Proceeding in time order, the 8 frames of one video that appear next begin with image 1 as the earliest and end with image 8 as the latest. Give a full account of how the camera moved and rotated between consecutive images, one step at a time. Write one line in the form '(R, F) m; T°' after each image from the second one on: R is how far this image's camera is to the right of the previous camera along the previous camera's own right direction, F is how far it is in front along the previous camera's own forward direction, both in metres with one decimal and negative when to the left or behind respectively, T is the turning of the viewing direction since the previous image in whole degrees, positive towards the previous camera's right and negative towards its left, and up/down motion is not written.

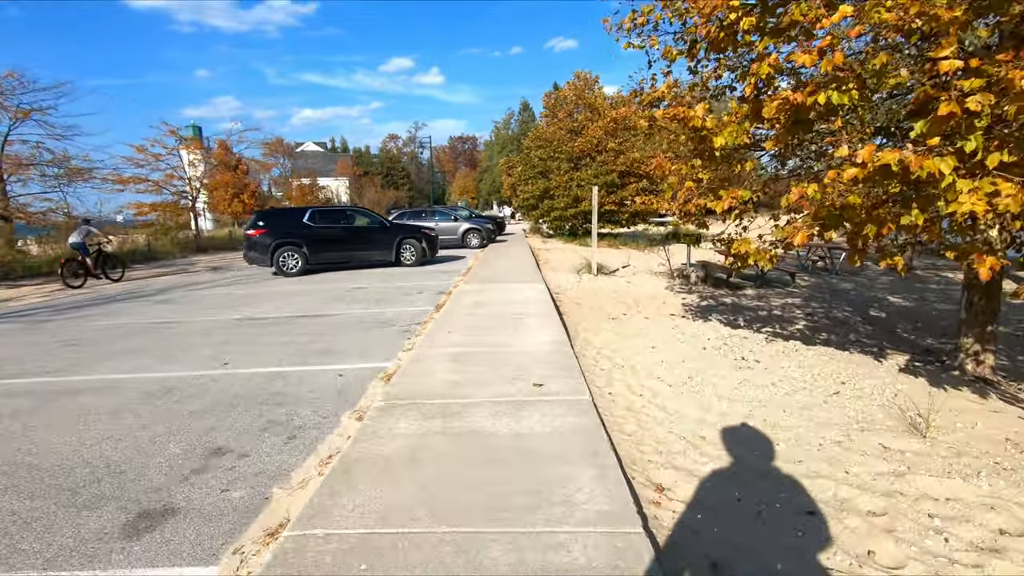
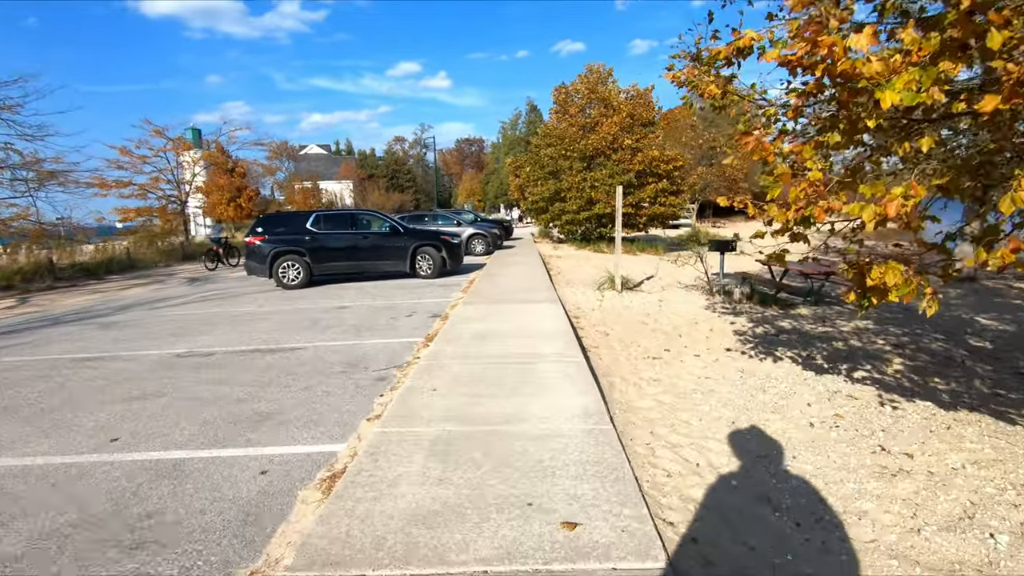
(0.0, +1.8) m; -1°
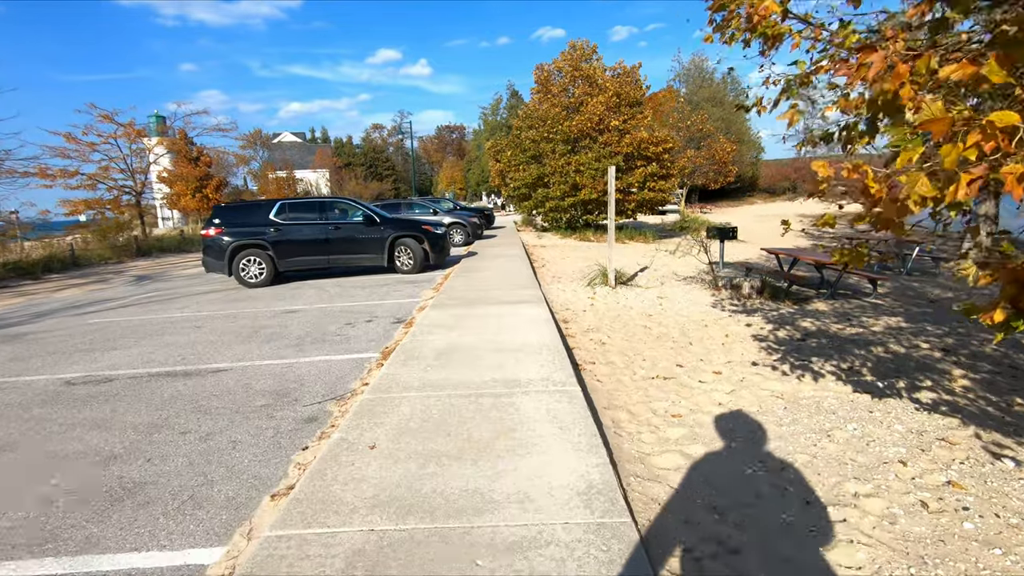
(+0.1, +1.3) m; +2°
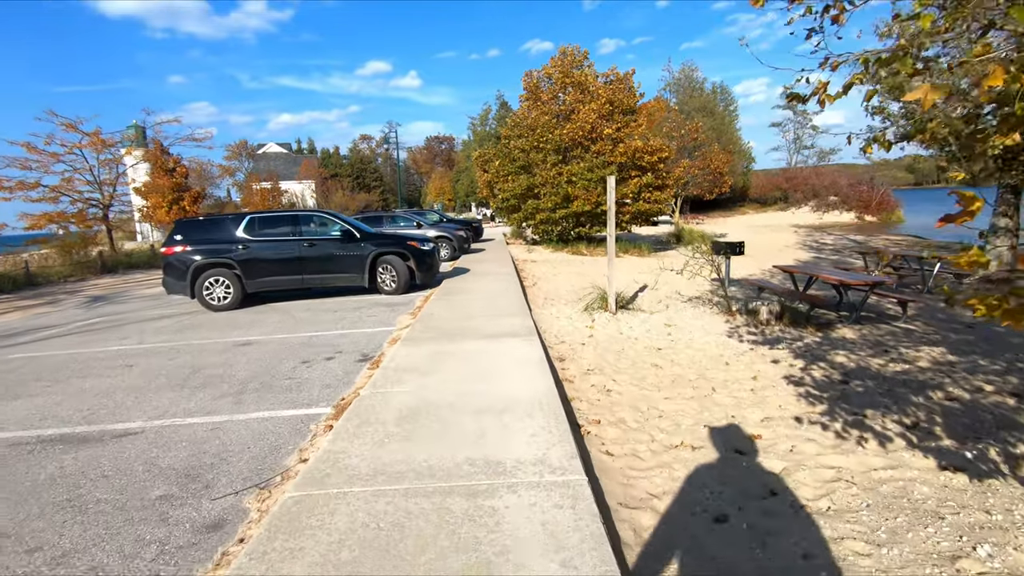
(+0.1, +1.1) m; +1°
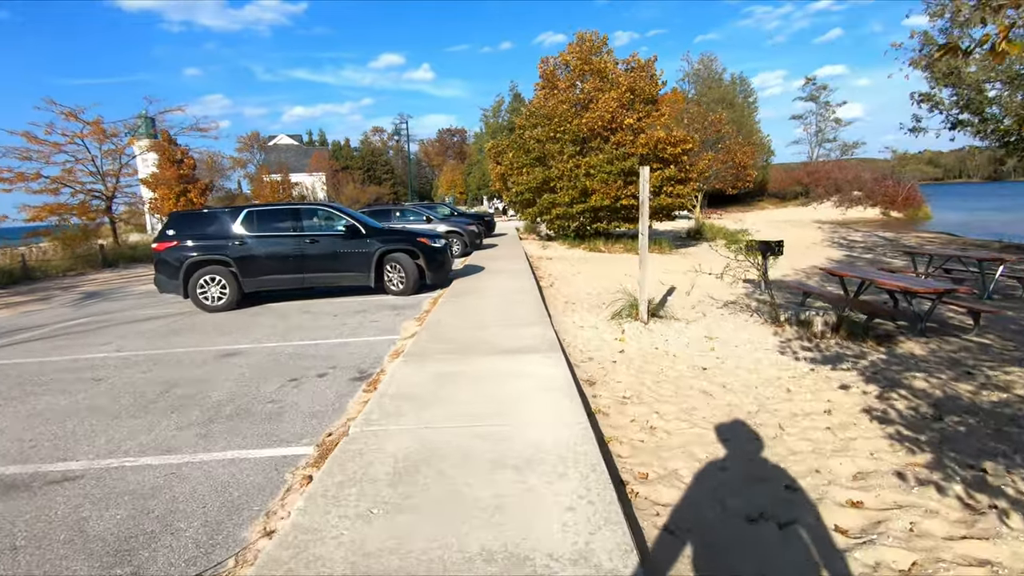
(-0.1, +0.9) m; -1°
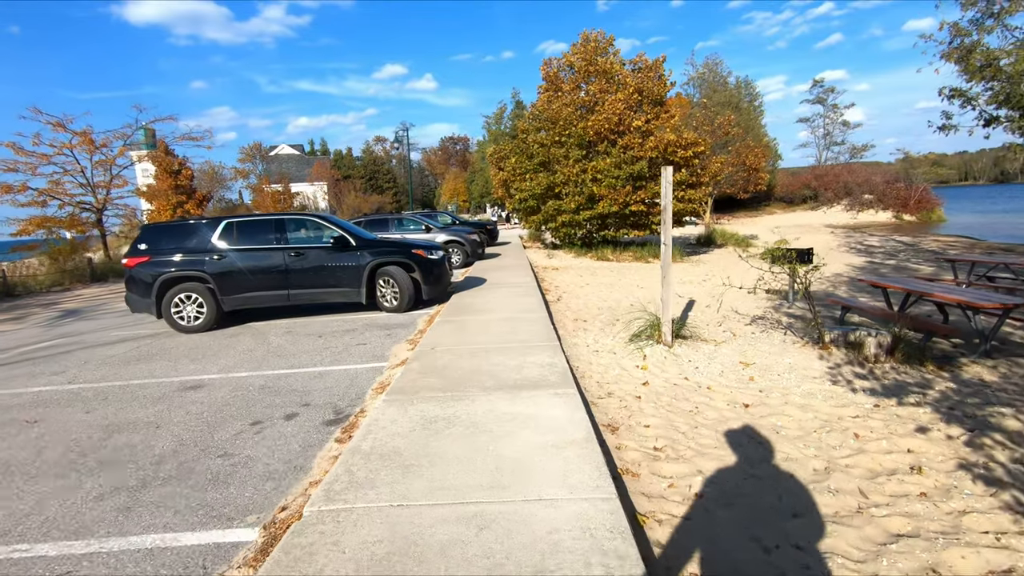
(0.0, +0.9) m; 0°
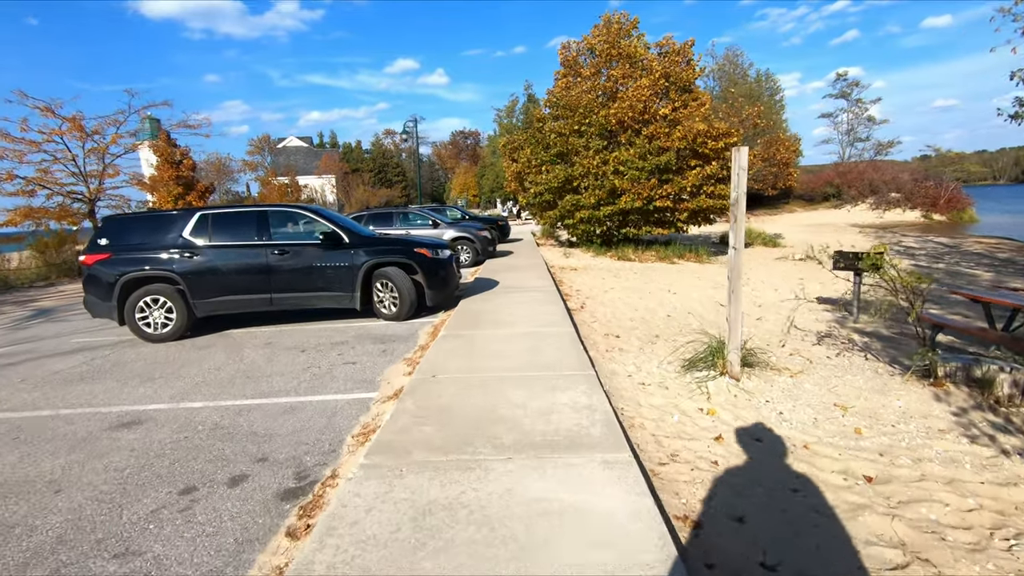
(-0.1, +1.3) m; -1°
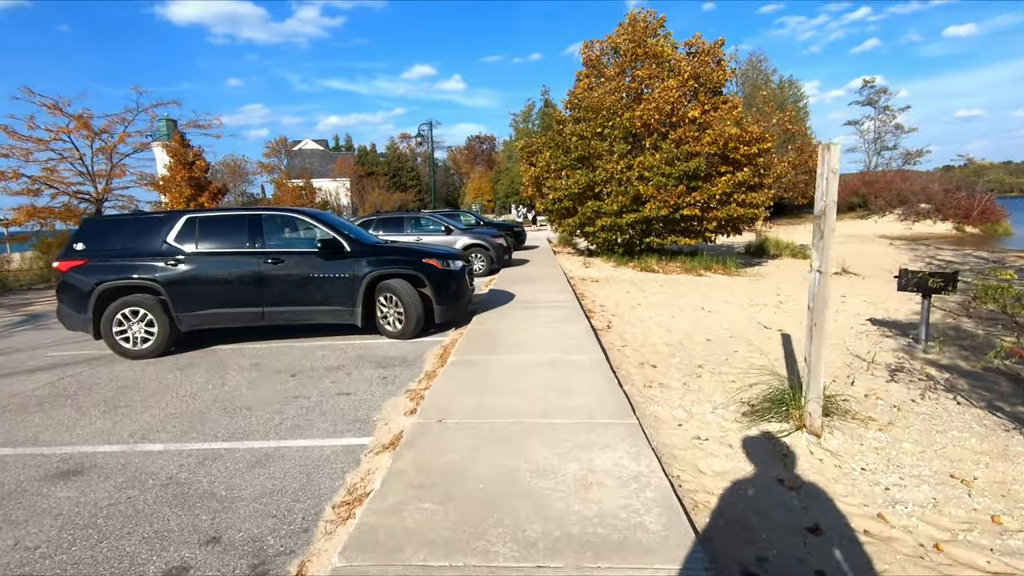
(-0.1, +0.9) m; -1°
